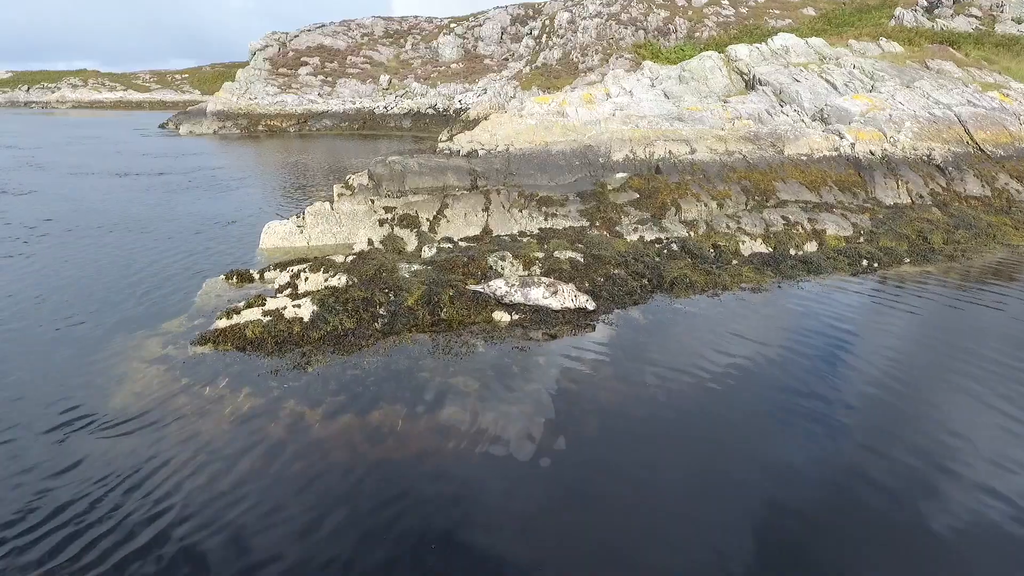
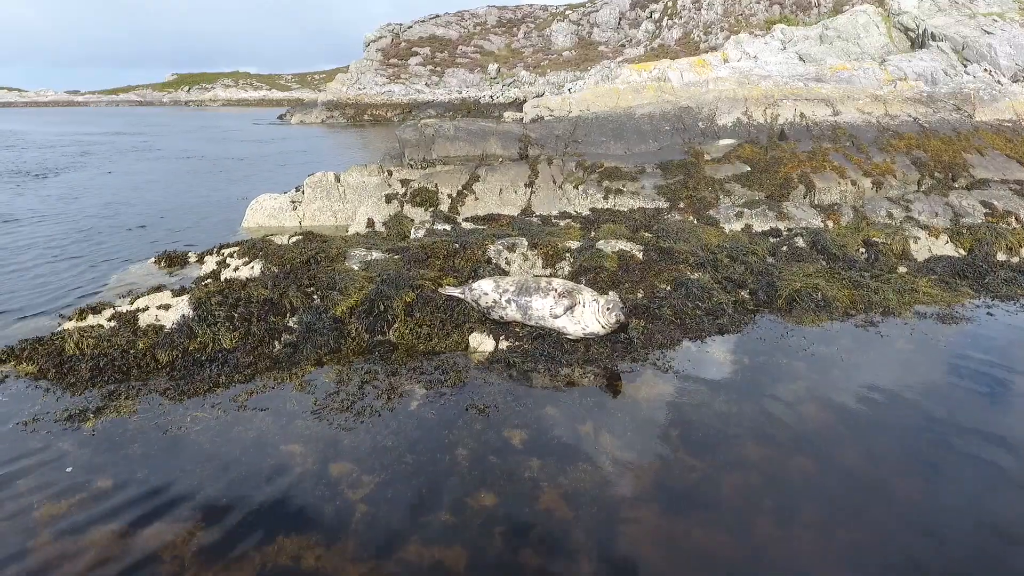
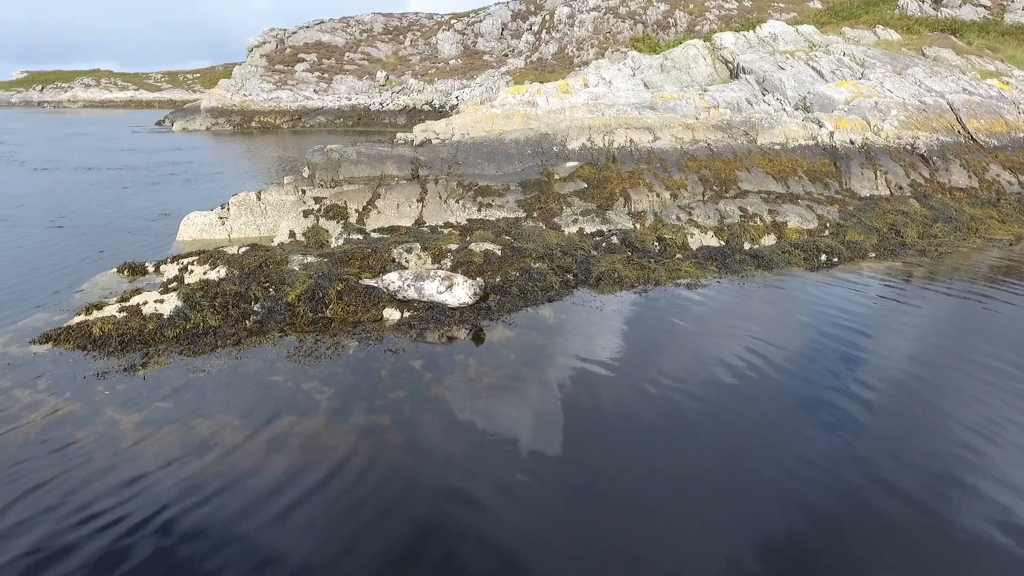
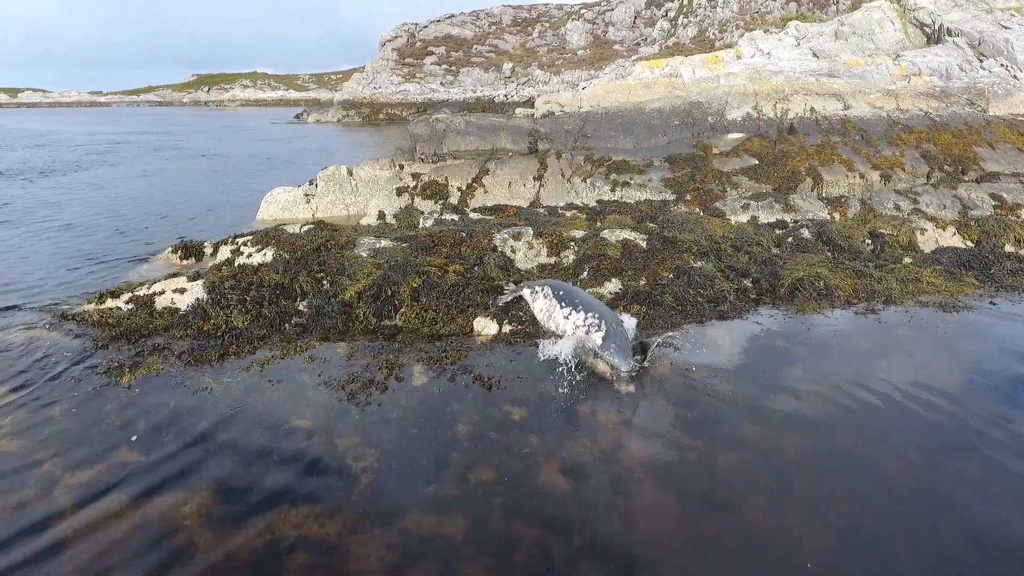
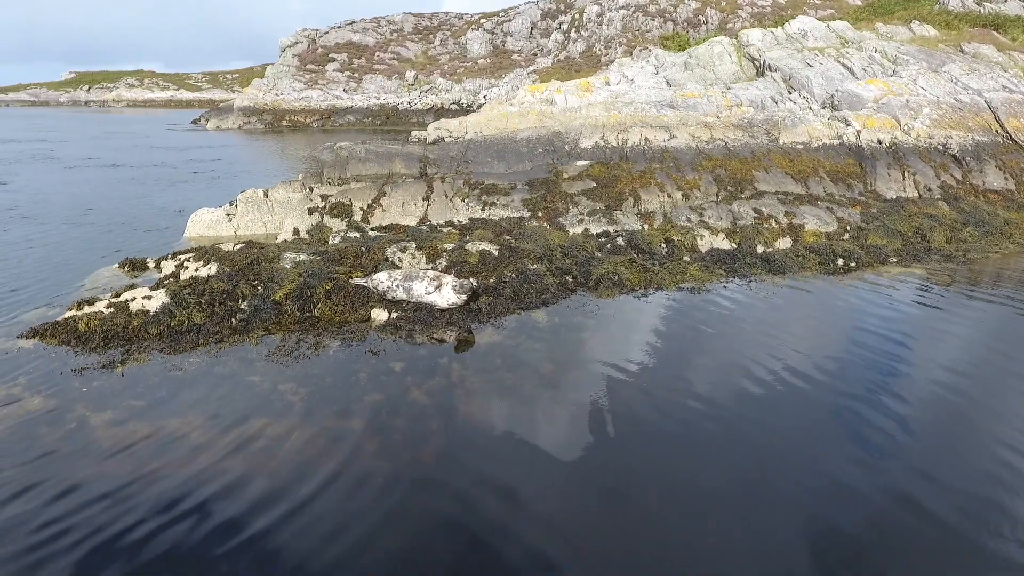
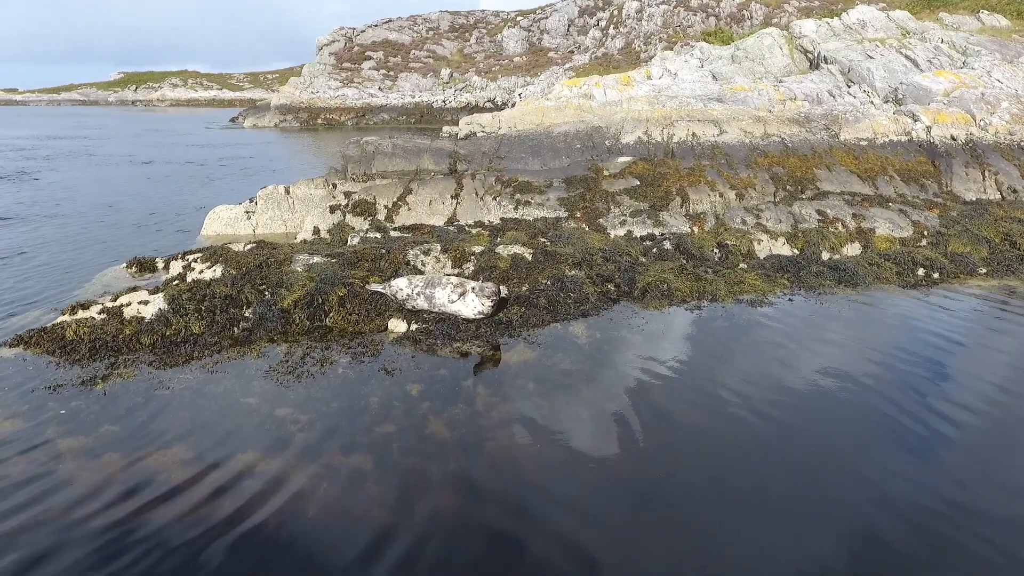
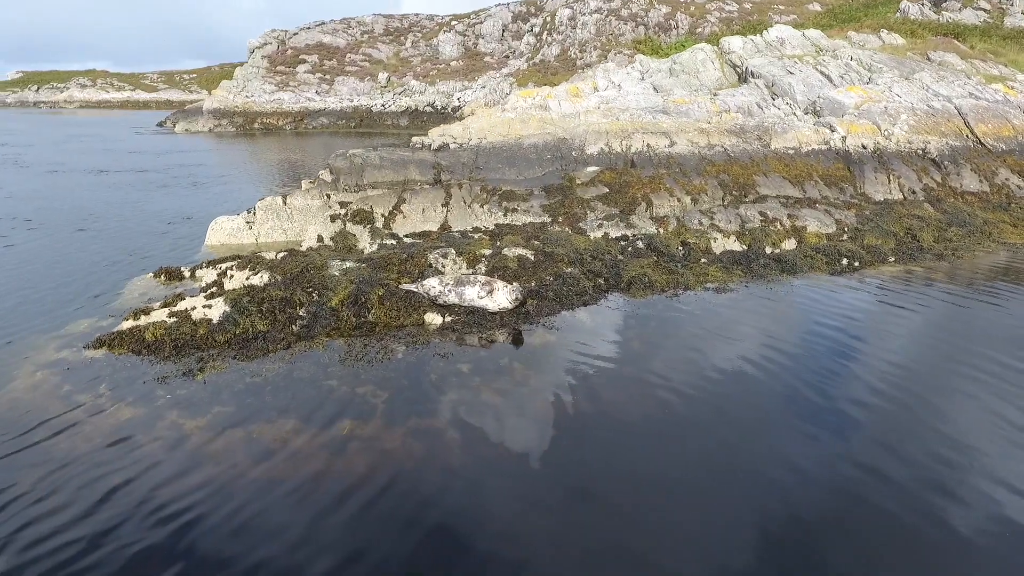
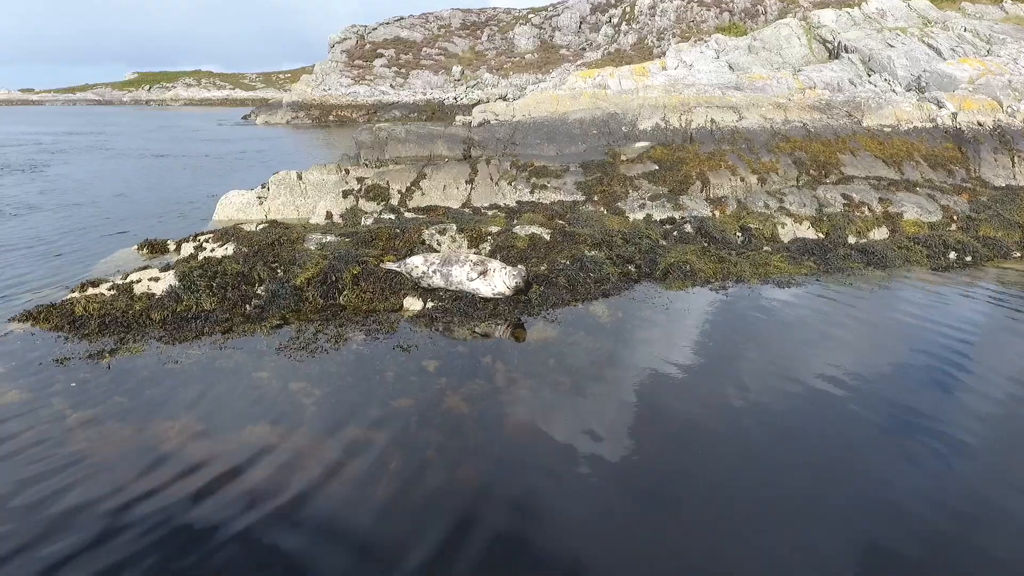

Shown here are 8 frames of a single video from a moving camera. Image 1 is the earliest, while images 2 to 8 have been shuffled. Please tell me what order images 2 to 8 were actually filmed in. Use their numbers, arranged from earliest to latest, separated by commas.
7, 3, 5, 6, 8, 2, 4
